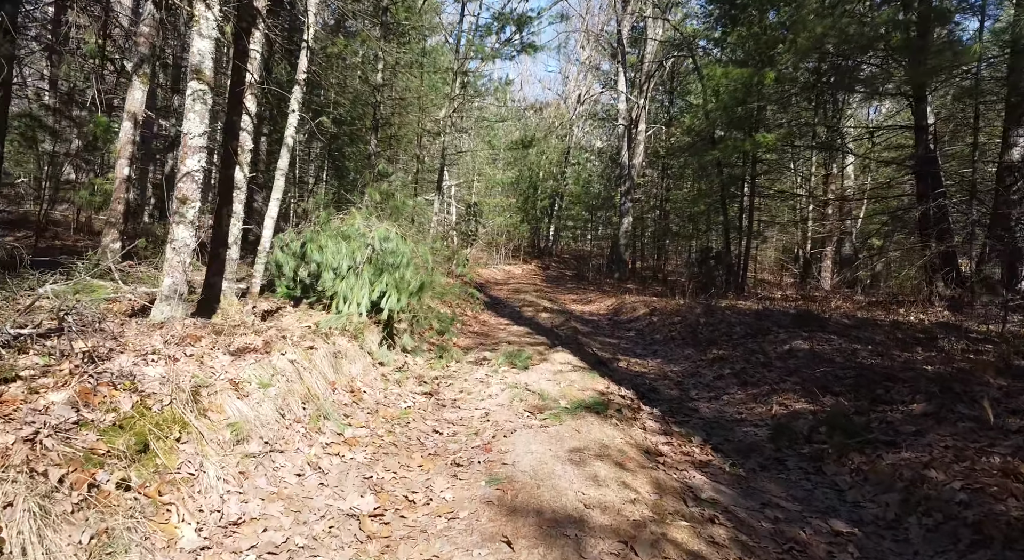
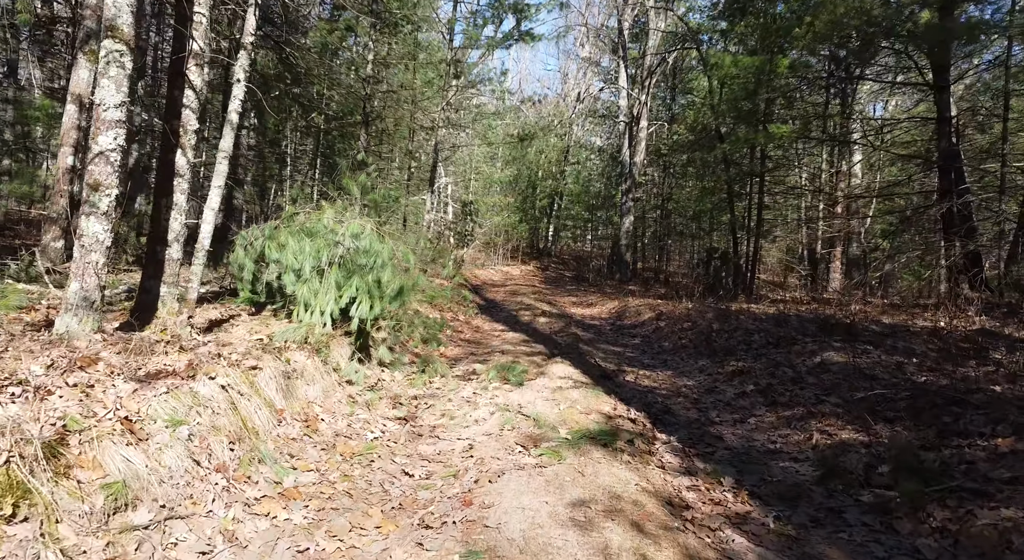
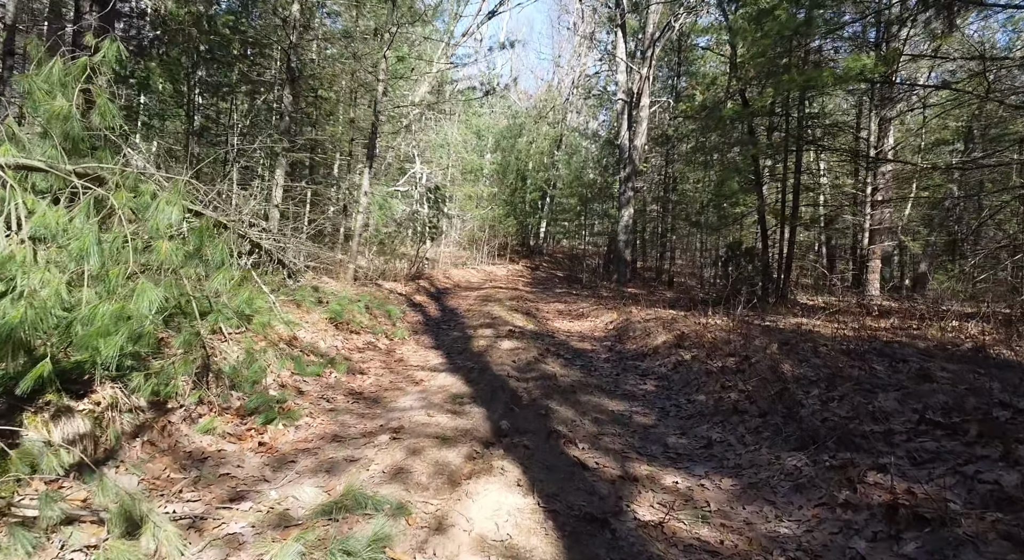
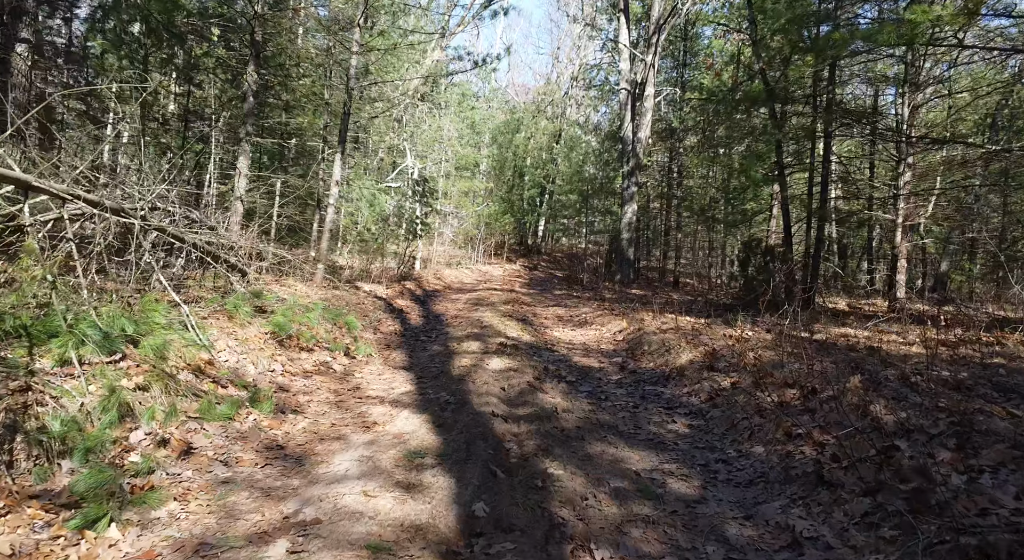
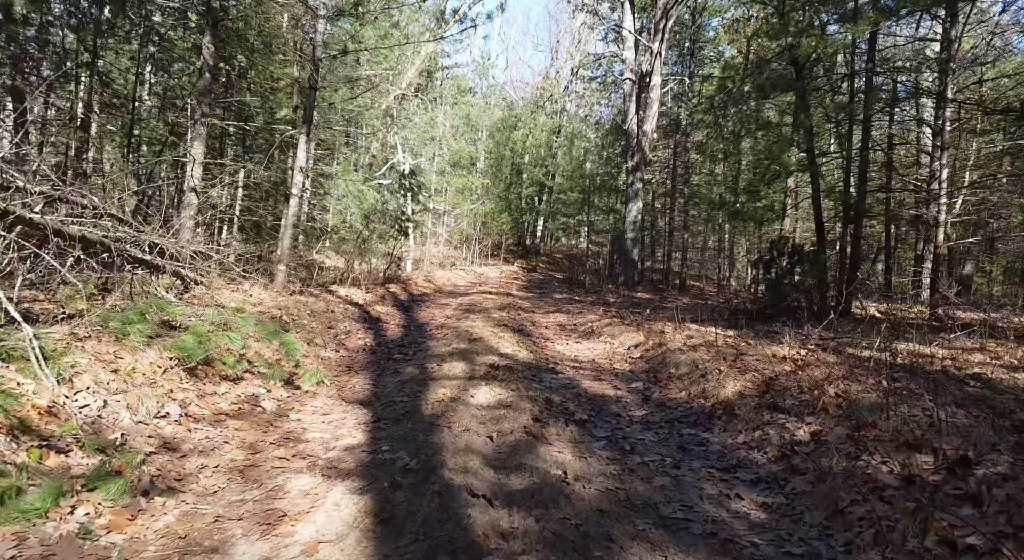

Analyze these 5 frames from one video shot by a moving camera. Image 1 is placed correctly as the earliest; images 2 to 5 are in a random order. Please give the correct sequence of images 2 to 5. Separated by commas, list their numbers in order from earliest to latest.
2, 3, 4, 5
